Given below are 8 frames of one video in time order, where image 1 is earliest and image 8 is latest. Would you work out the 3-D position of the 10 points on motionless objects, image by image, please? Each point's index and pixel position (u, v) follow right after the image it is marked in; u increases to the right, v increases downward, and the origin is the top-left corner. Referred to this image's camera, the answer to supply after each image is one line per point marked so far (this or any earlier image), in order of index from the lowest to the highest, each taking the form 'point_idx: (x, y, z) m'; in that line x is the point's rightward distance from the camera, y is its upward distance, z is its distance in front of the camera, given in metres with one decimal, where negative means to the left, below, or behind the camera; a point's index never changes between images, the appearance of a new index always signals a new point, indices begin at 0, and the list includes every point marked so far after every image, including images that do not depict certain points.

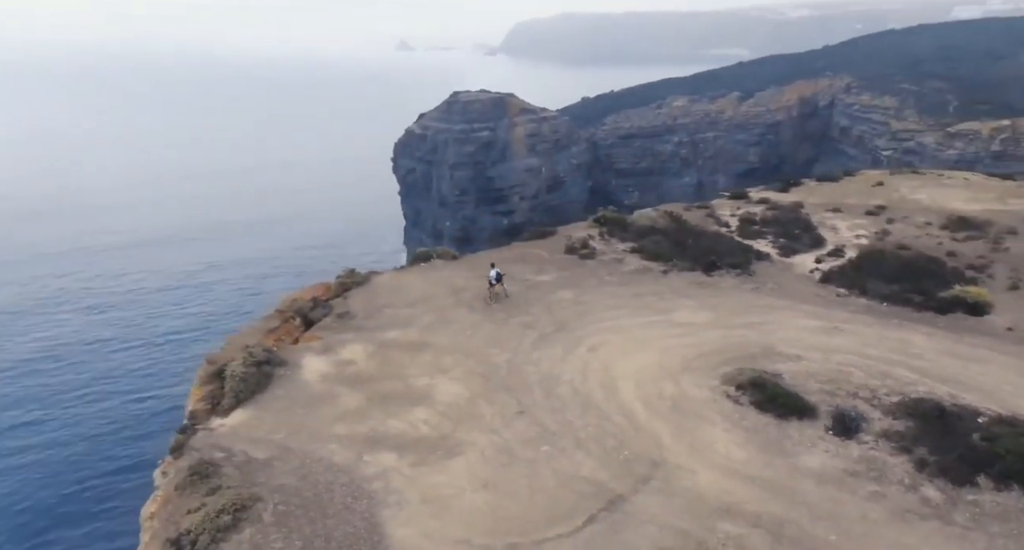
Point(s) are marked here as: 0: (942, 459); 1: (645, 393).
0: (+8.2, -3.5, +14.0) m
1: (+3.1, -2.7, +17.2) m
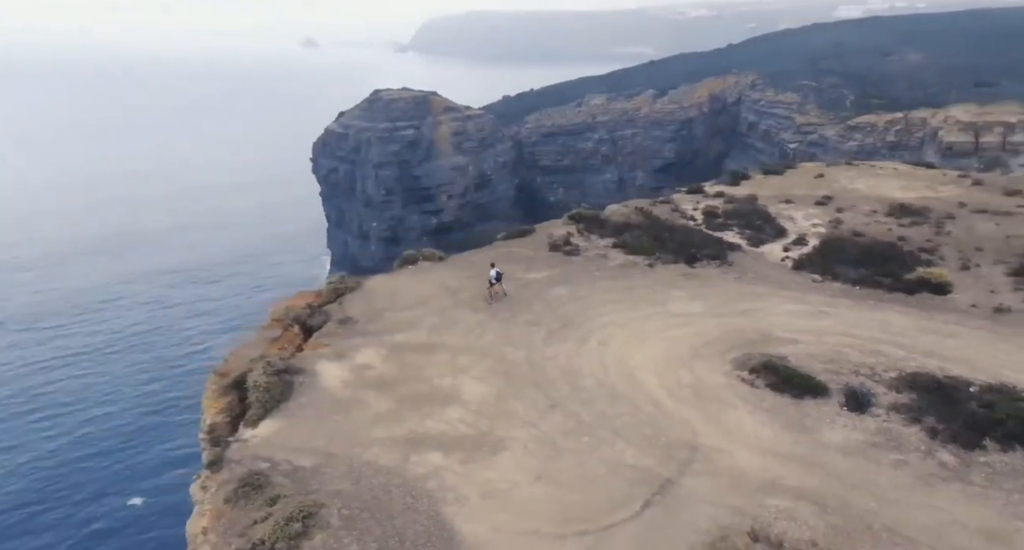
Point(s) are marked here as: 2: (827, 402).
0: (+9.1, -3.1, +15.5) m
1: (+3.7, -2.6, +18.0) m
2: (+7.1, -2.8, +16.8) m
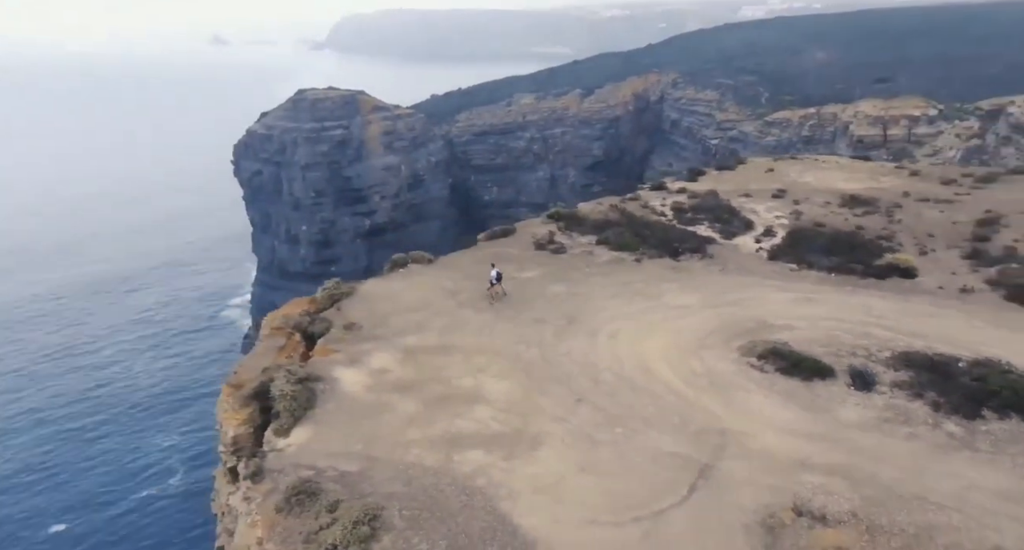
0: (+9.9, -2.8, +16.8) m
1: (+4.3, -2.4, +18.8) m
2: (+7.8, -2.6, +17.9) m
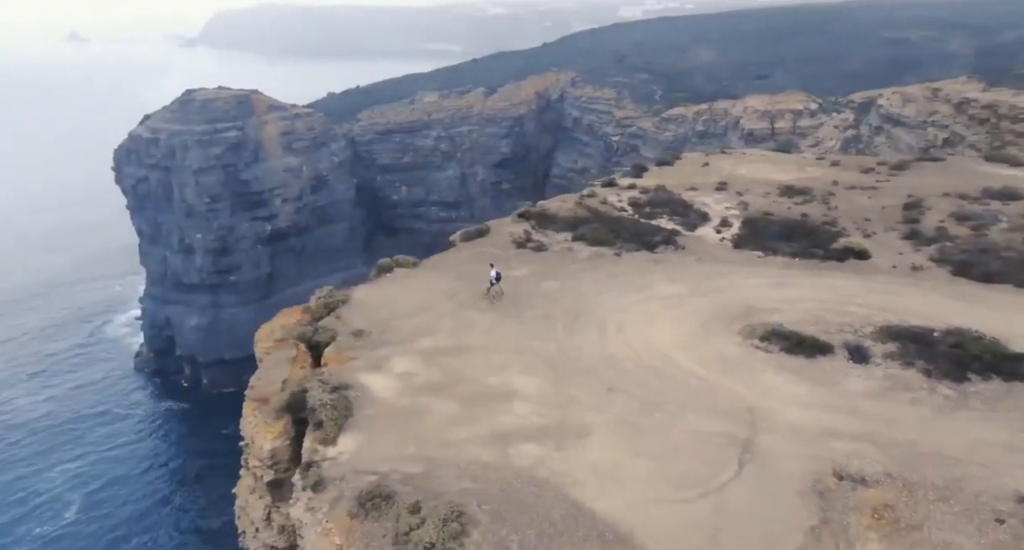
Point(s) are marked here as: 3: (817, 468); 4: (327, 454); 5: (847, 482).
0: (+10.8, -2.3, +18.8) m
1: (+4.9, -2.2, +20.0) m
2: (+8.5, -2.2, +19.6) m
3: (+6.3, -4.0, +15.5) m
4: (-4.0, -3.9, +16.3) m
5: (+6.8, -4.2, +15.0) m
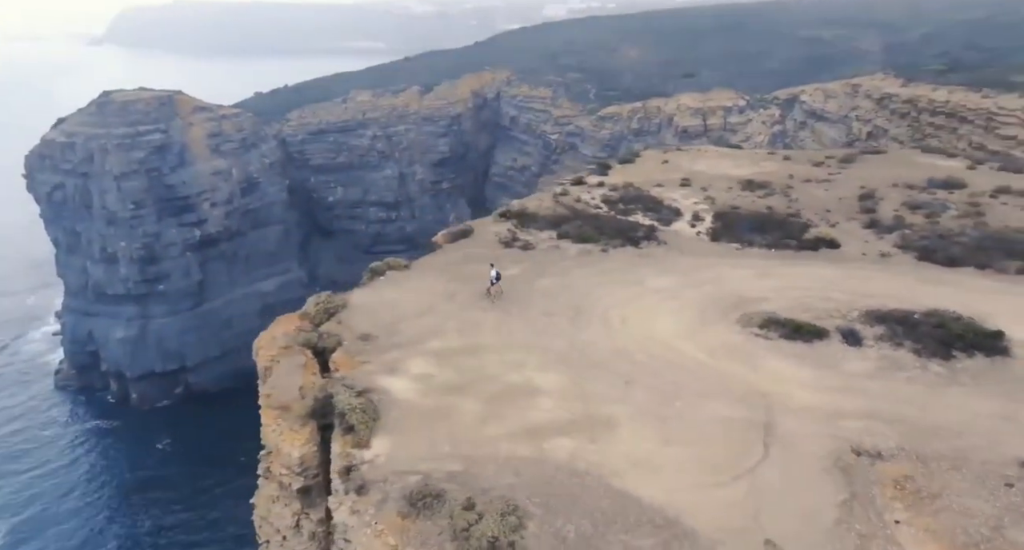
0: (+11.2, -1.9, +20.2) m
1: (+5.2, -2.0, +20.8) m
2: (+8.9, -1.8, +20.8) m
3: (+7.1, -3.8, +16.5) m
4: (-3.3, -4.0, +16.4) m
5: (+7.6, -3.9, +16.1) m
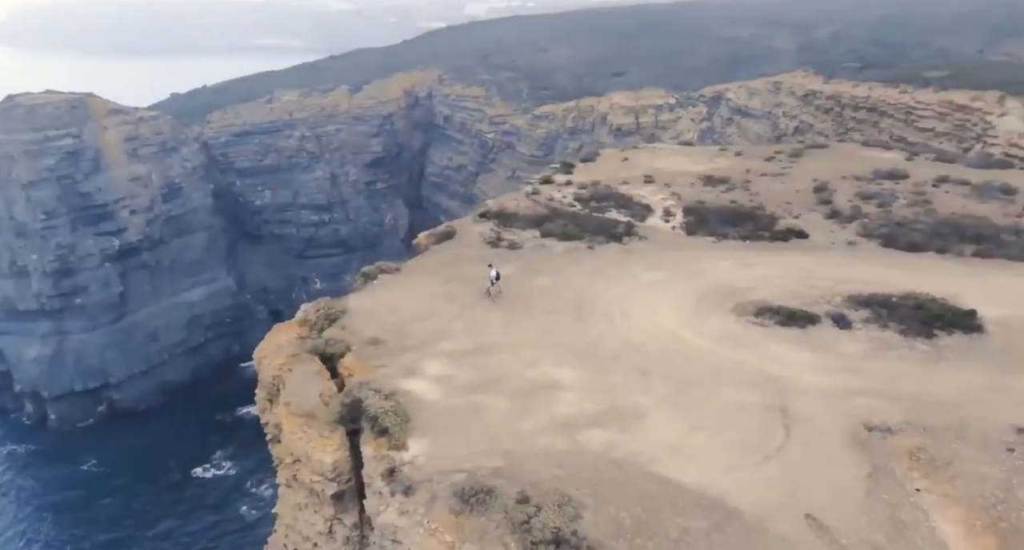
0: (+11.5, -1.5, +21.7) m
1: (+5.5, -1.8, +21.7) m
2: (+9.2, -1.5, +22.0) m
3: (+7.9, -3.5, +17.6) m
4: (-2.4, -4.1, +16.5) m
5: (+8.4, -3.6, +17.2) m
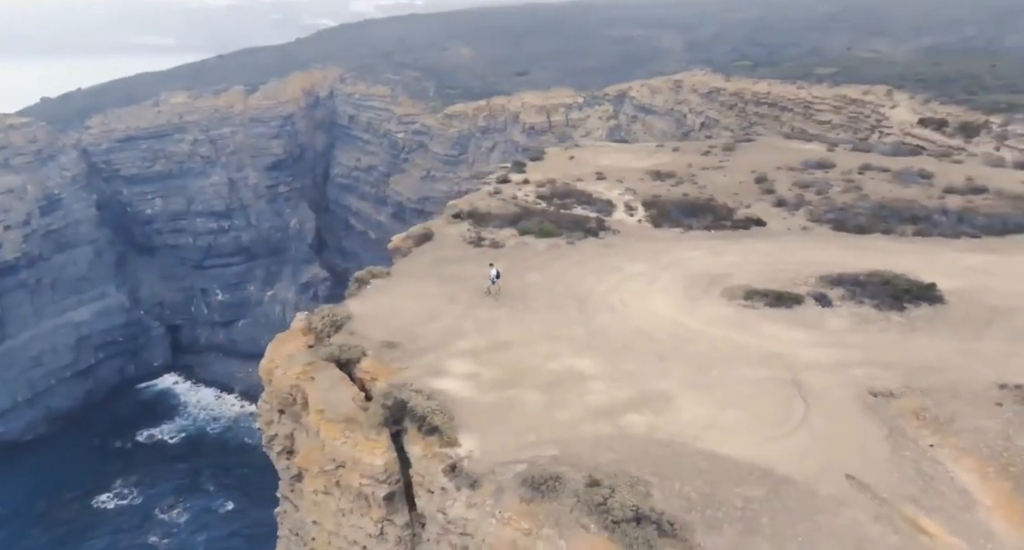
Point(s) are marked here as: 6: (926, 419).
0: (+11.8, -0.9, +23.8) m
1: (+5.9, -1.4, +23.1) m
2: (+9.4, -1.0, +23.9) m
3: (+8.8, -3.0, +19.3) m
4: (-1.2, -4.1, +16.9) m
5: (+9.4, -3.1, +19.0) m
6: (+10.0, -3.5, +18.0) m
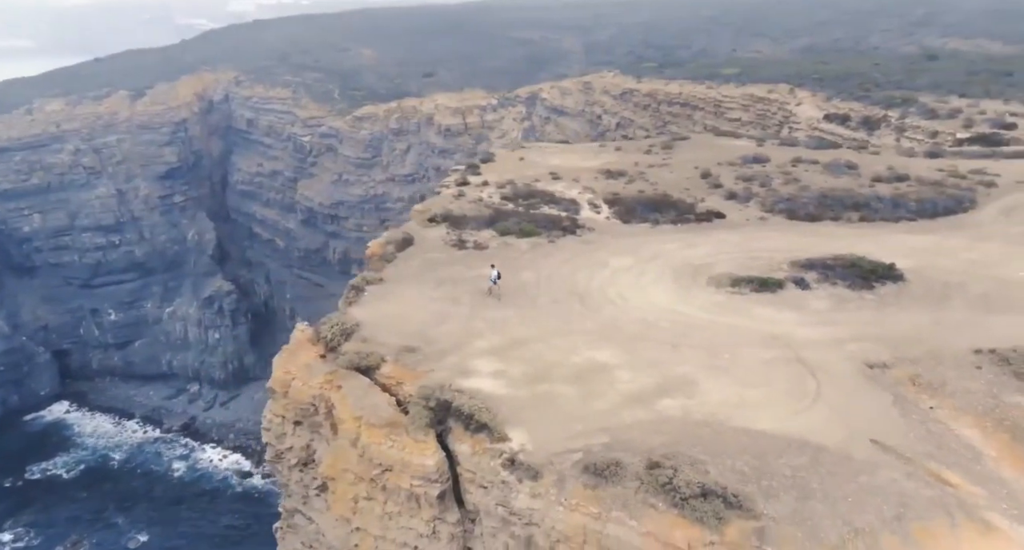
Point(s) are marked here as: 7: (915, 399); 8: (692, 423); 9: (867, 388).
0: (+11.9, -0.3, +26.0) m
1: (+6.1, -1.1, +24.5) m
2: (+9.5, -0.5, +25.7) m
3: (+9.6, -2.5, +21.1) m
4: (+0.1, -4.1, +17.4) m
5: (+10.2, -2.6, +20.9) m
6: (+10.9, -3.0, +20.0) m
7: (+10.5, -3.2, +19.4) m
8: (+4.4, -3.7, +18.2) m
9: (+9.4, -3.0, +19.9) m
